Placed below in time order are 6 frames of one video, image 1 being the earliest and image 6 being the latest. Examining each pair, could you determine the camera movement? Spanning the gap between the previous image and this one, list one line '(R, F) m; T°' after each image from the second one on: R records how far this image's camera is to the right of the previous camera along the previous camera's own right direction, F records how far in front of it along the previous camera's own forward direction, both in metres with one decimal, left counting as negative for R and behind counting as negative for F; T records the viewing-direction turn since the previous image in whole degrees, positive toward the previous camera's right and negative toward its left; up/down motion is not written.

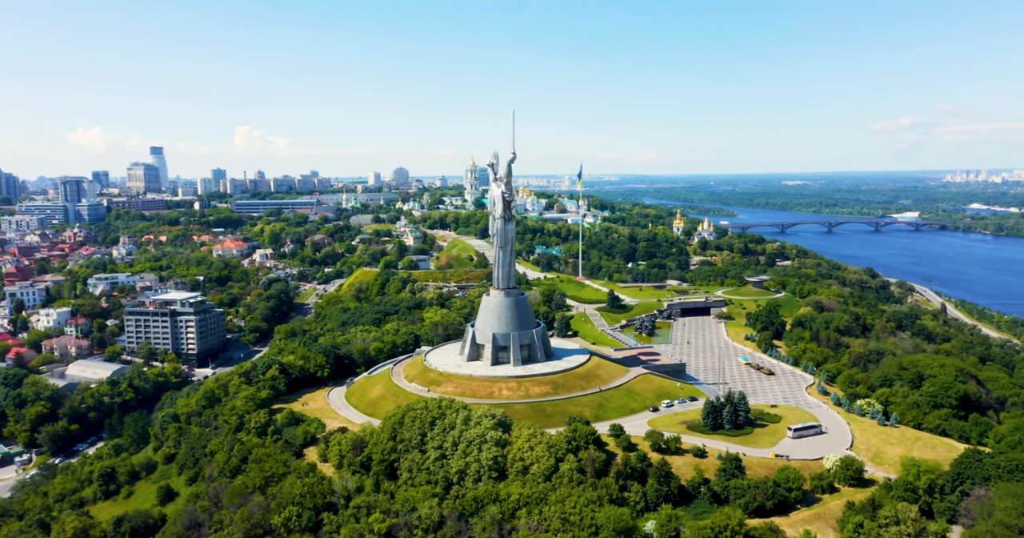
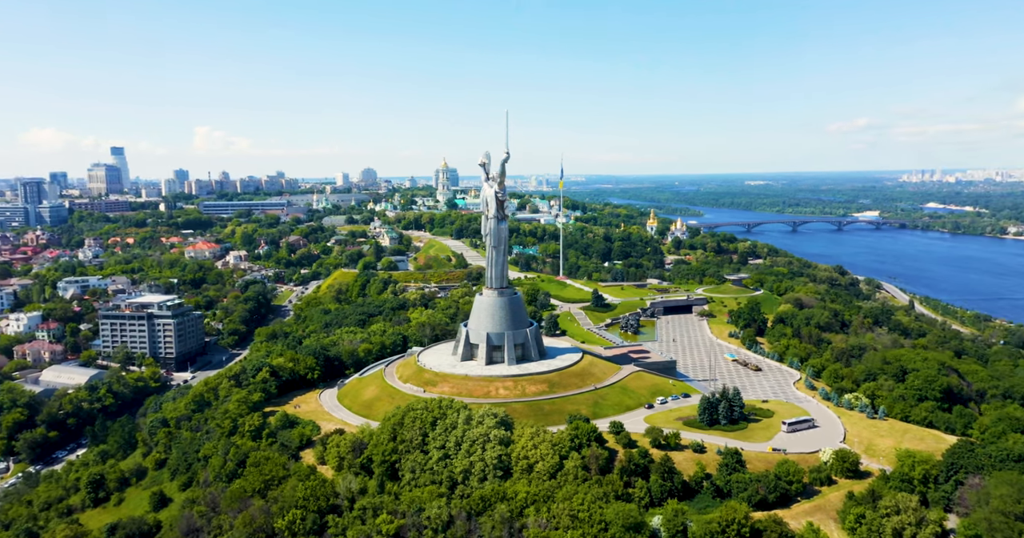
(-1.1, 0.0) m; +2°
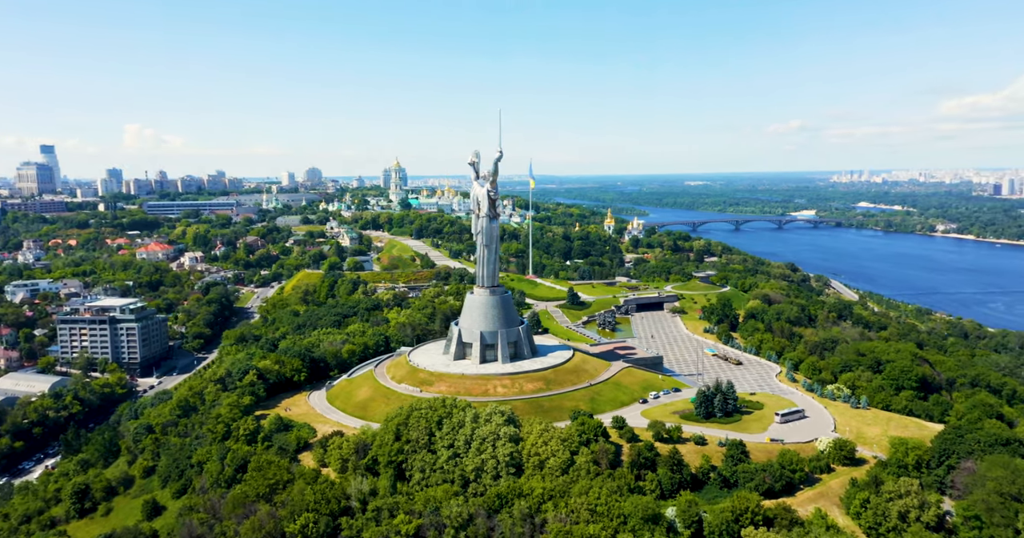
(-2.0, 0.0) m; +4°
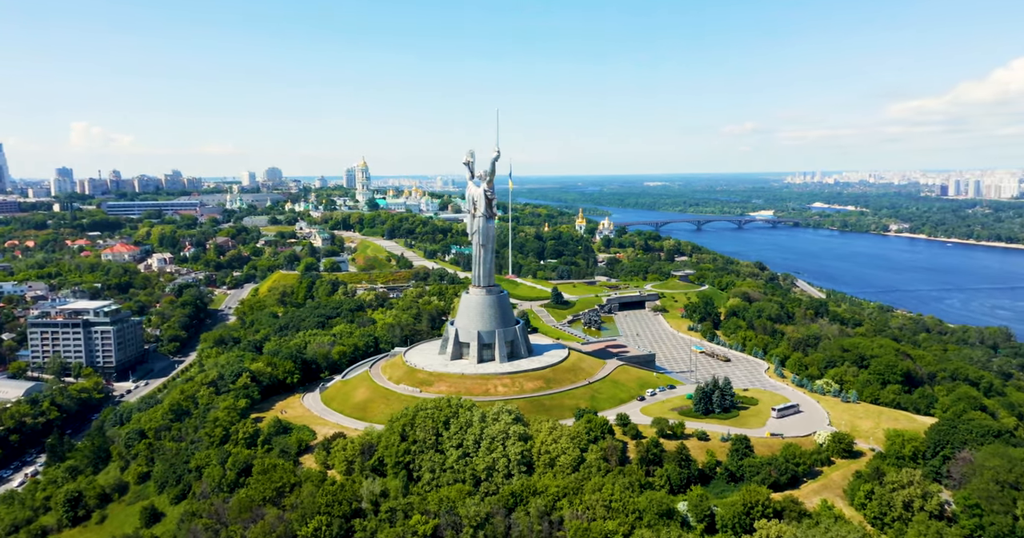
(-1.5, 0.0) m; +3°
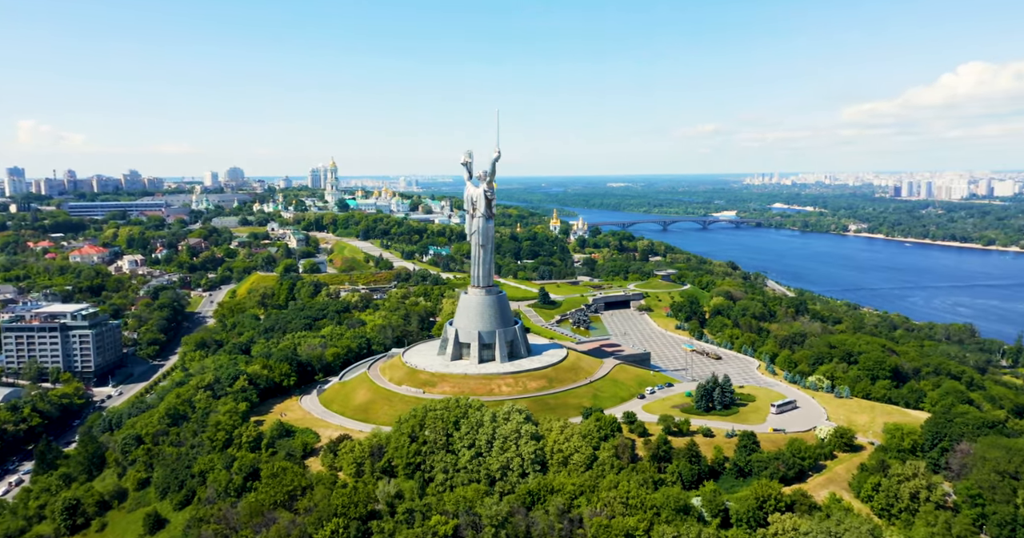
(-1.5, -0.1) m; +3°
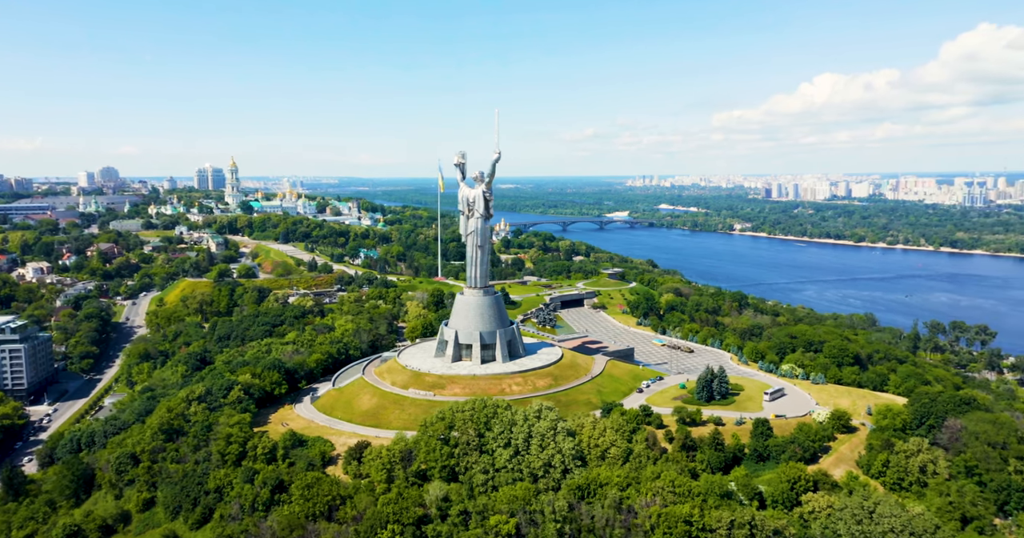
(-4.5, 0.0) m; +8°
